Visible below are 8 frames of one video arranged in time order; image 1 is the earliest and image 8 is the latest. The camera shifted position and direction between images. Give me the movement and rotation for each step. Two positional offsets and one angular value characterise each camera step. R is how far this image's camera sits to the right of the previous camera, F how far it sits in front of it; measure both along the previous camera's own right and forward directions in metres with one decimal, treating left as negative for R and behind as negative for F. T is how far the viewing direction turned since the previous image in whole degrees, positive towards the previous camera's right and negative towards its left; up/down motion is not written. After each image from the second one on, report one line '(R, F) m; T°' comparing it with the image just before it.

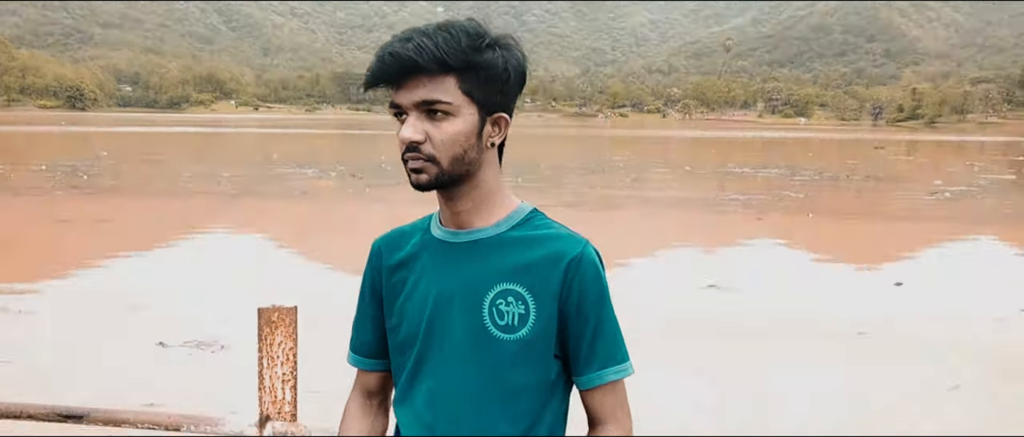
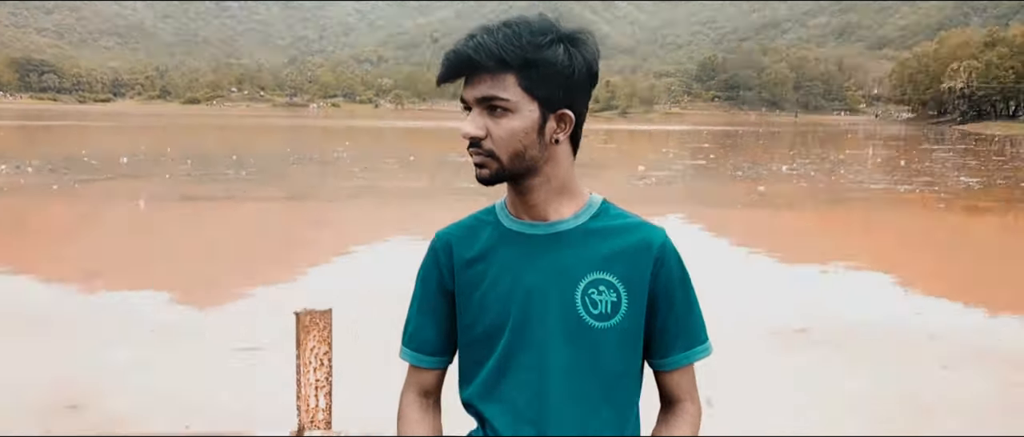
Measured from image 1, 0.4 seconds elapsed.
(-0.6, +0.1) m; +16°
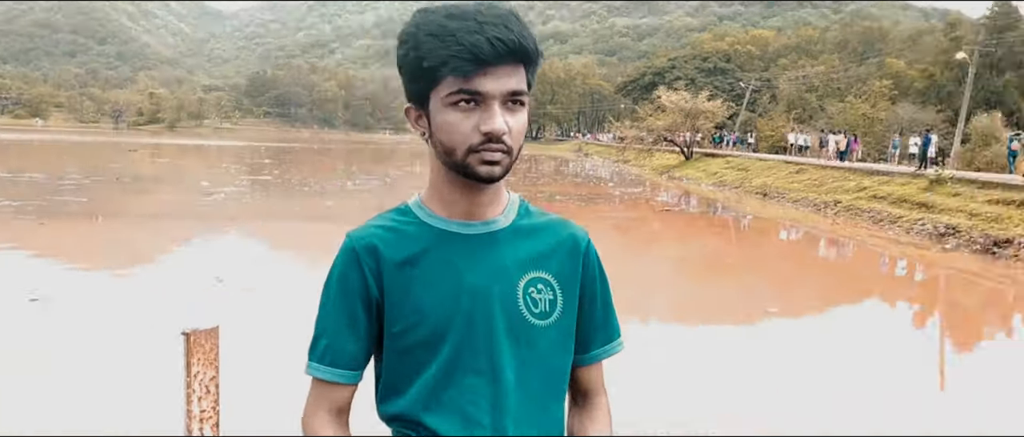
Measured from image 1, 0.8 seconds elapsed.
(0.0, +0.2) m; +4°
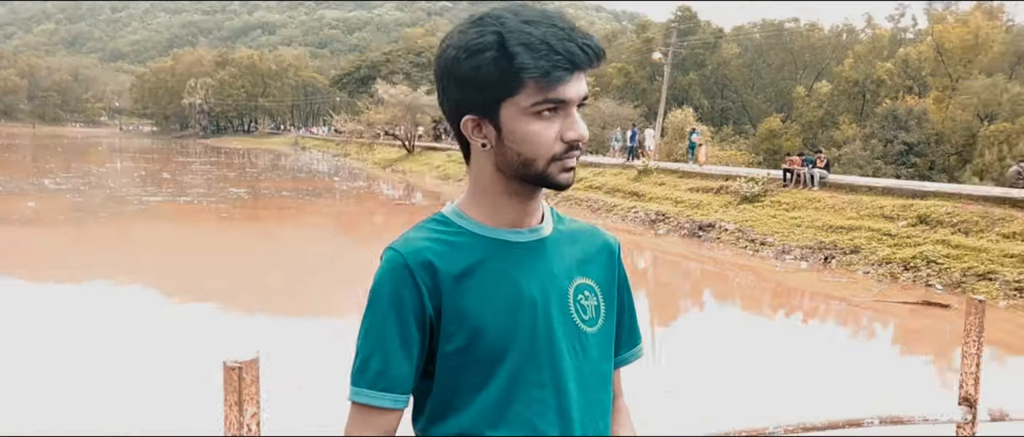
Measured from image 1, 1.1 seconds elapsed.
(-0.5, +0.1) m; +17°
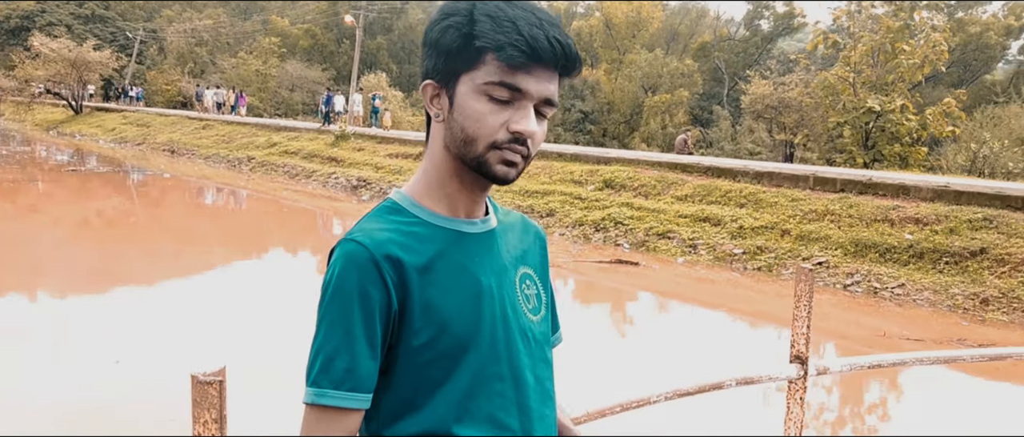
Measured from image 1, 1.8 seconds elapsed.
(-0.4, +0.1) m; +19°
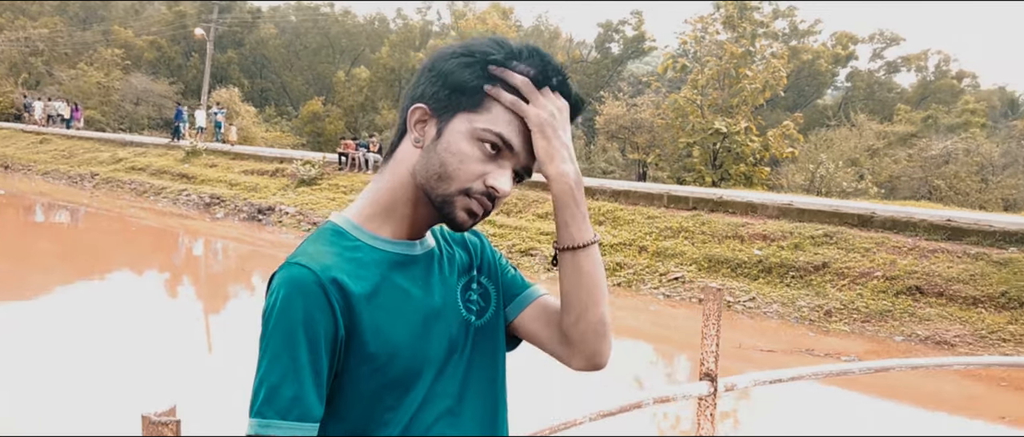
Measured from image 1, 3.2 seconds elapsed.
(-0.2, 0.0) m; +9°
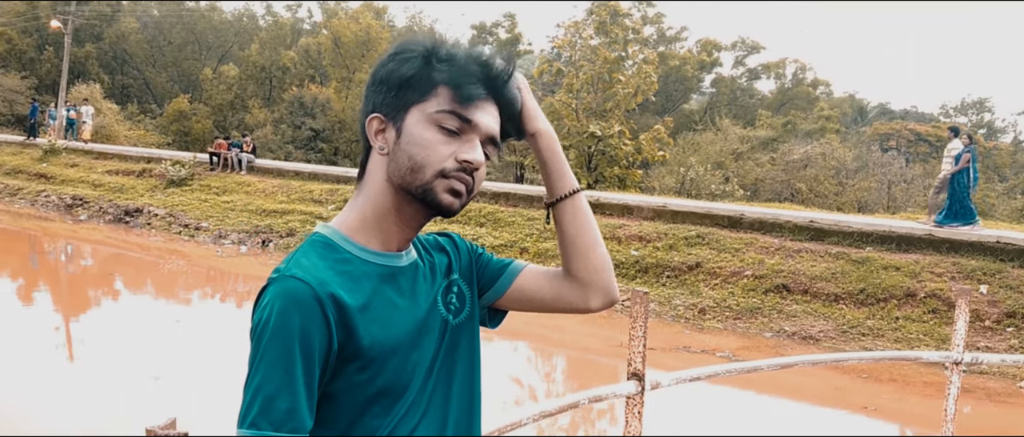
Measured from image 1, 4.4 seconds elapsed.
(-0.2, 0.0) m; +8°
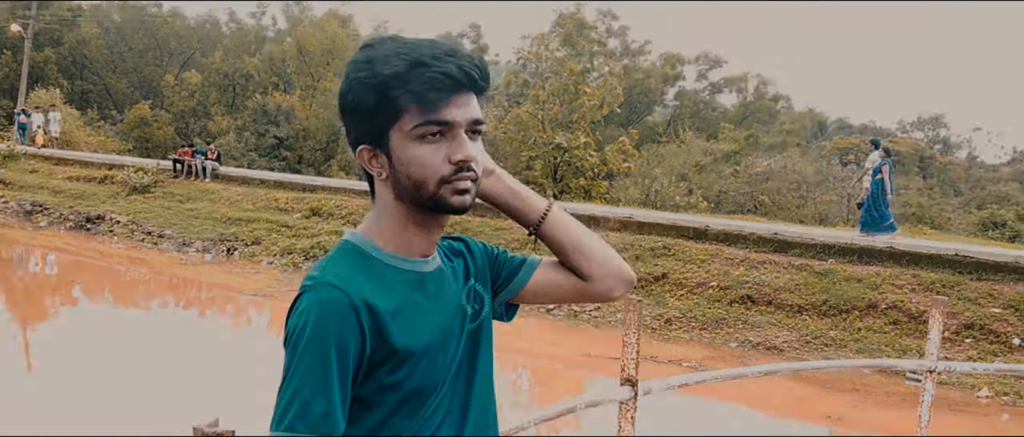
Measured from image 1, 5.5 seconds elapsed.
(-0.1, 0.0) m; +2°
